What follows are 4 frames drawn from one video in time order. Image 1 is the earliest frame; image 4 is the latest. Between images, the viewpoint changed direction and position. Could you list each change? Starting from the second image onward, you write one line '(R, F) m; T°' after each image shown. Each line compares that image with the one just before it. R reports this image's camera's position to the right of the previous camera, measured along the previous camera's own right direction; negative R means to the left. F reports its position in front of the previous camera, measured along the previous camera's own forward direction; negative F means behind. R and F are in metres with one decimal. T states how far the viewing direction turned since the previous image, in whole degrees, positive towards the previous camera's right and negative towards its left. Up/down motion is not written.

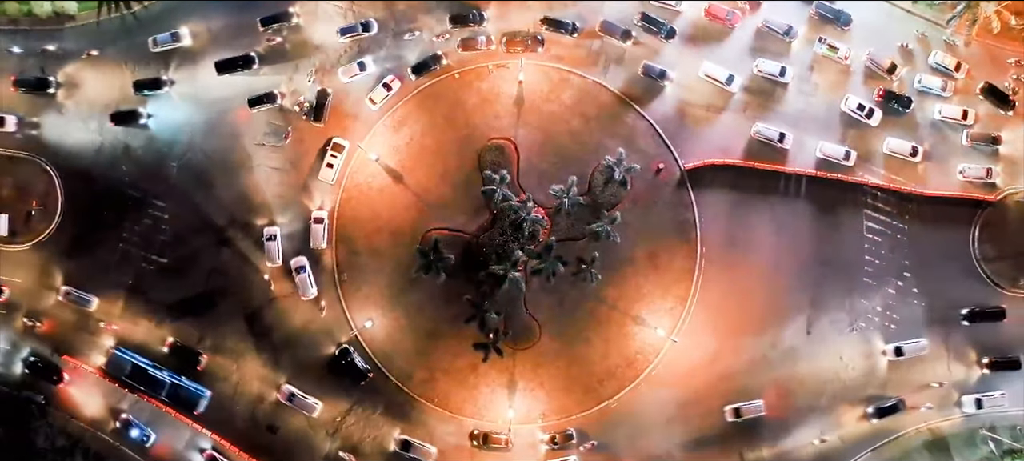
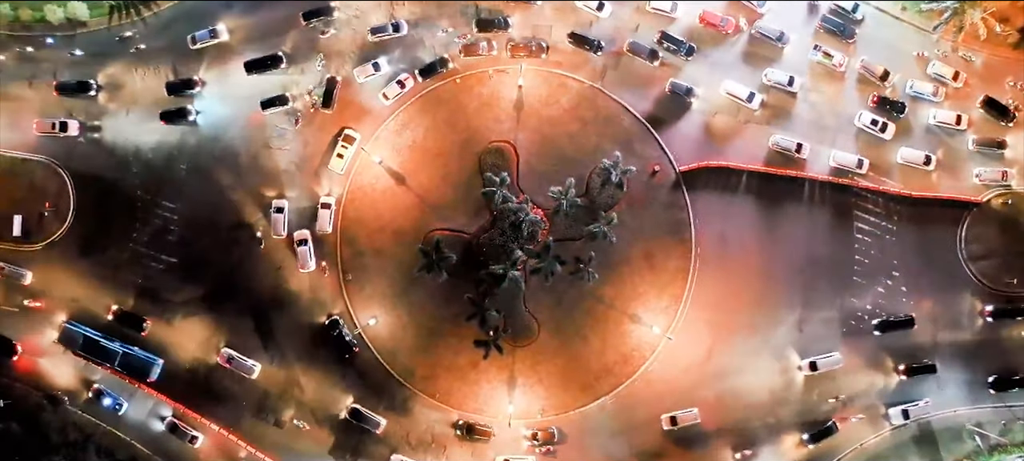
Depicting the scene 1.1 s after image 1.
(0.0, -1.0) m; 0°
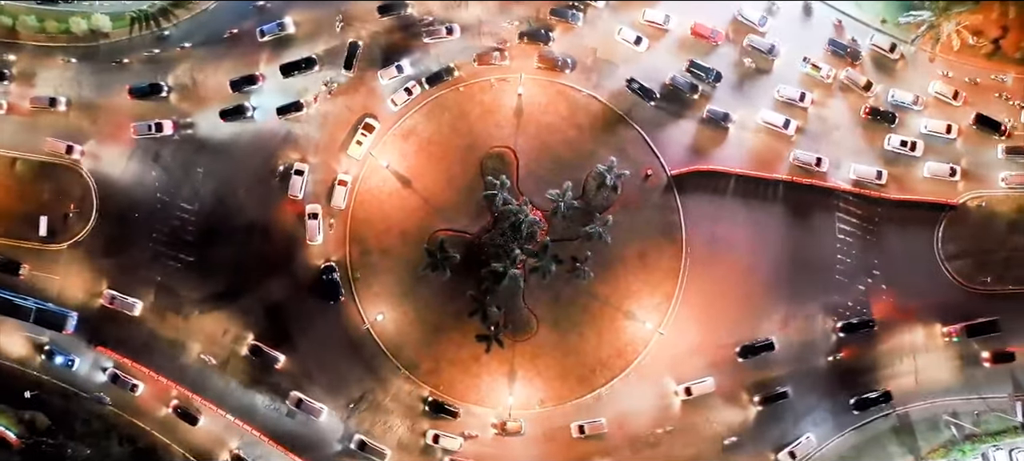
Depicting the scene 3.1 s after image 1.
(0.0, -2.0) m; 0°
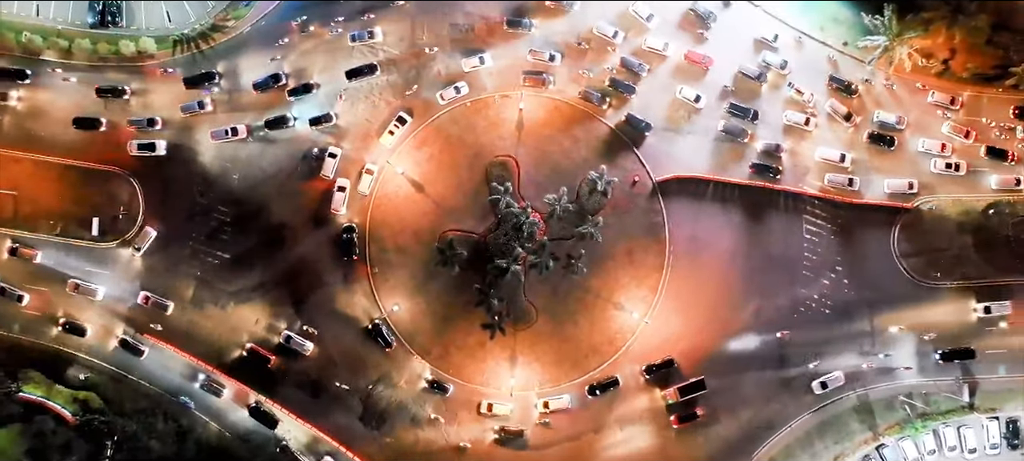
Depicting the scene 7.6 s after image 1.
(0.0, -4.6) m; 0°
